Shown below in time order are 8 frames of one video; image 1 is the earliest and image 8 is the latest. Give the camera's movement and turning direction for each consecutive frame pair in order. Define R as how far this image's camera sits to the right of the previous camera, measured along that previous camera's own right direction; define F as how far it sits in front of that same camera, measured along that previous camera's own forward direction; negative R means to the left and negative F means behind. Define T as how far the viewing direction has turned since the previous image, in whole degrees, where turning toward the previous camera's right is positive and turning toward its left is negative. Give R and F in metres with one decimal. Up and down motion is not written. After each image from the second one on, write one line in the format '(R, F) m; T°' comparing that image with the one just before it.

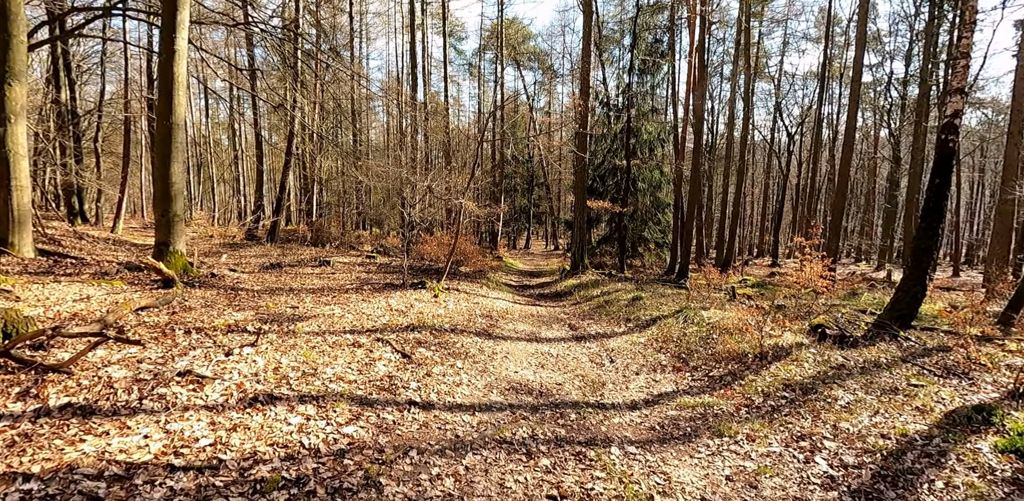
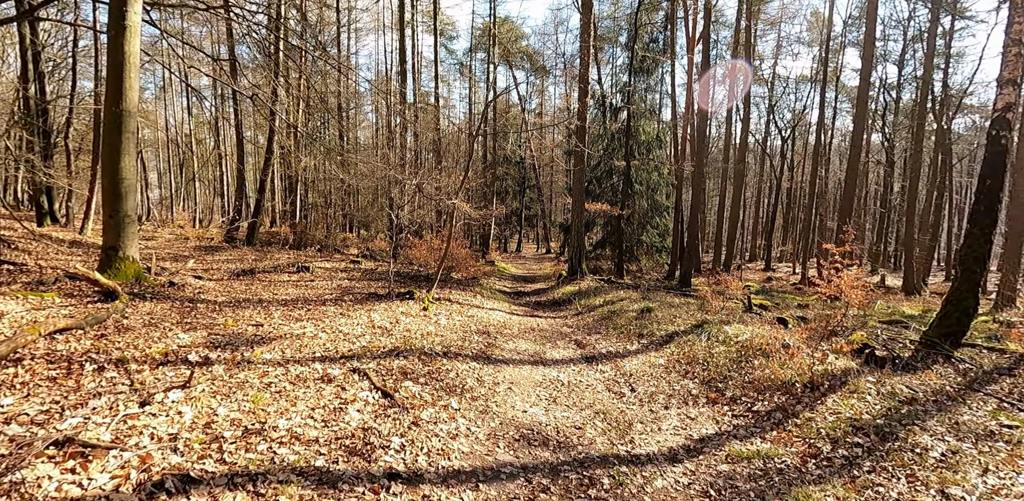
(-0.2, +1.2) m; +1°
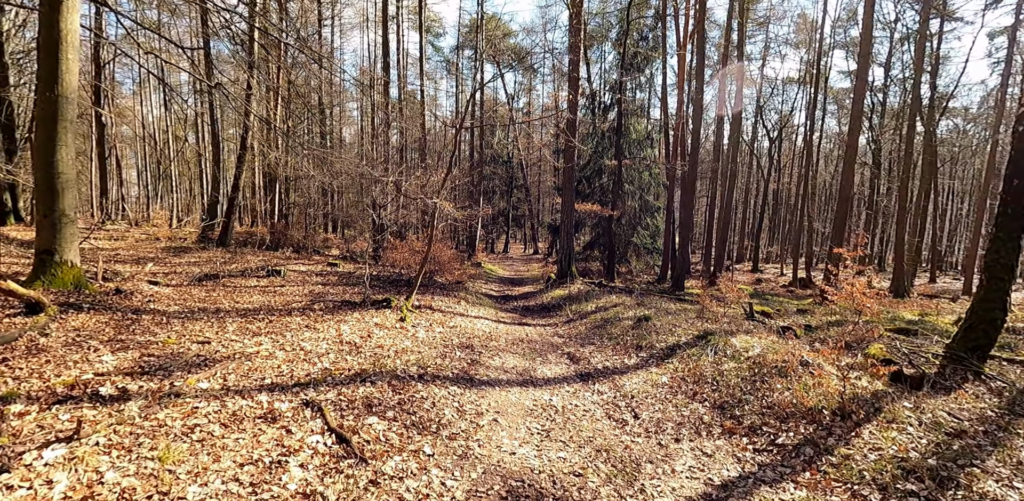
(0.0, +0.9) m; +1°
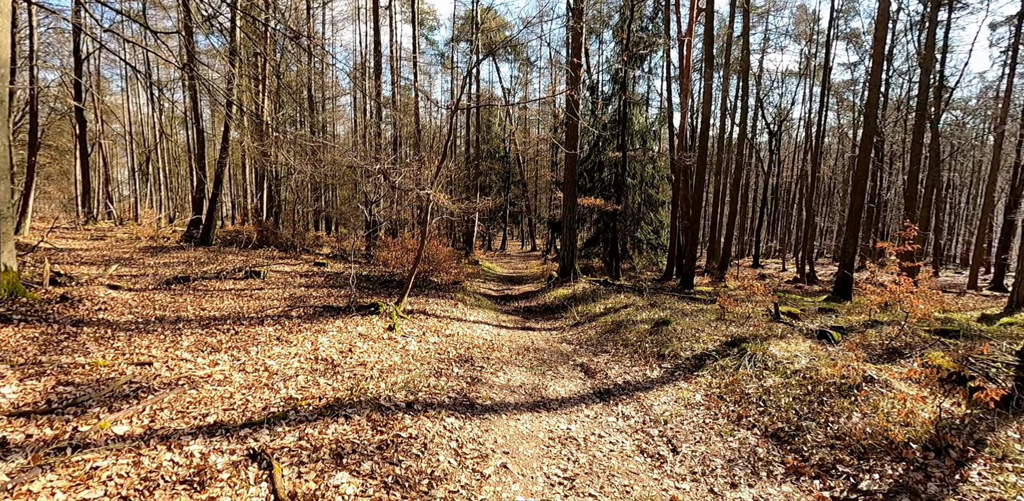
(-0.1, +1.1) m; 0°
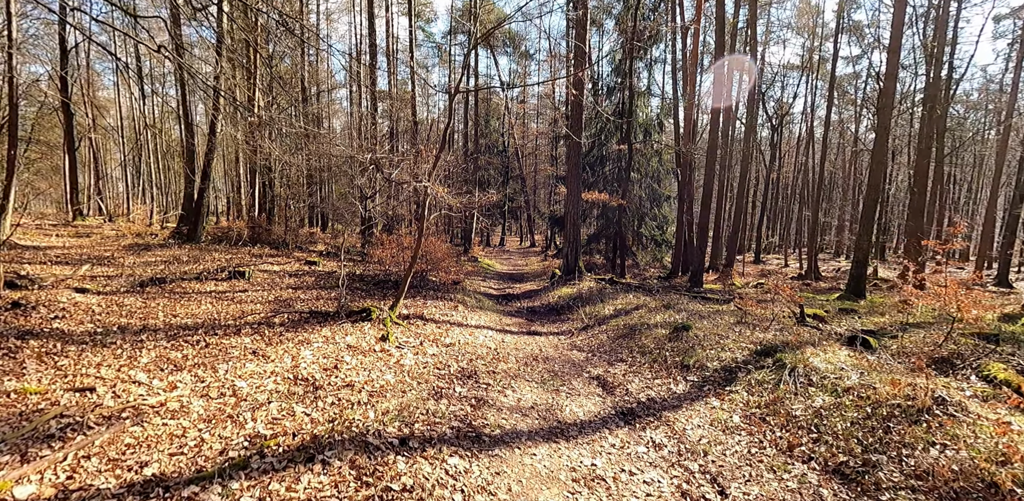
(-0.1, +0.8) m; 0°
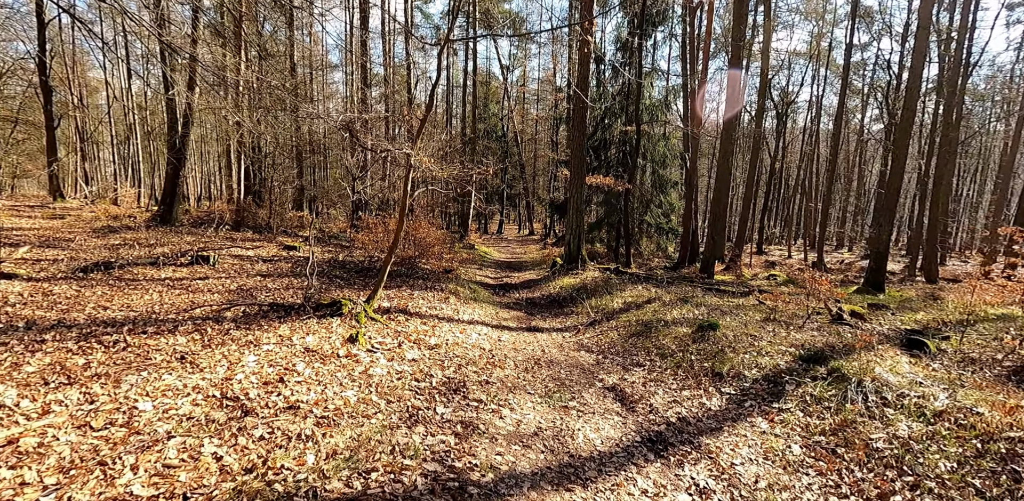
(0.0, +1.3) m; 0°
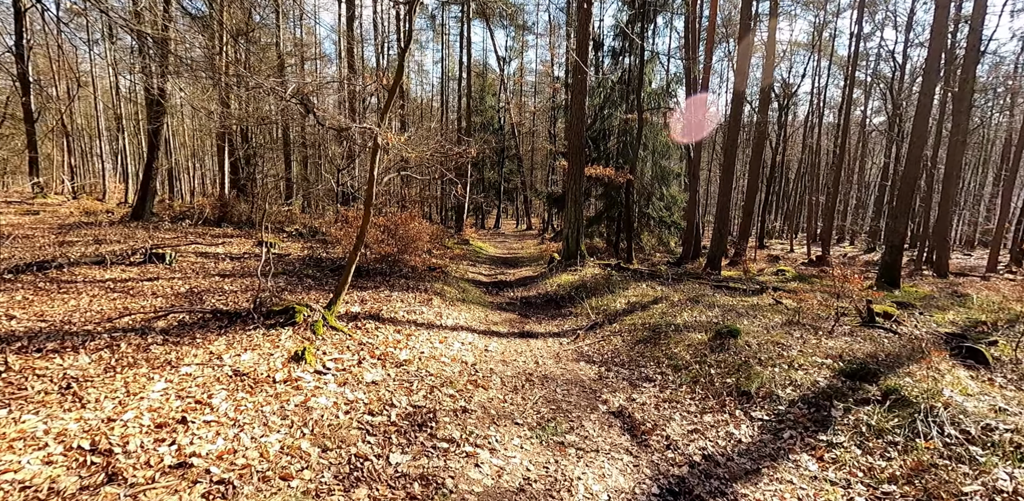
(+0.1, +1.0) m; 0°
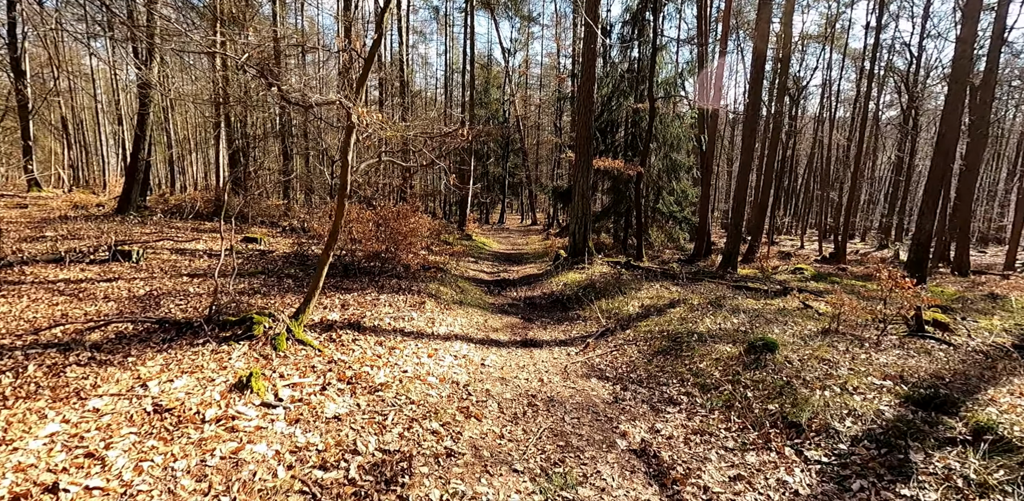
(0.0, +0.9) m; -1°
